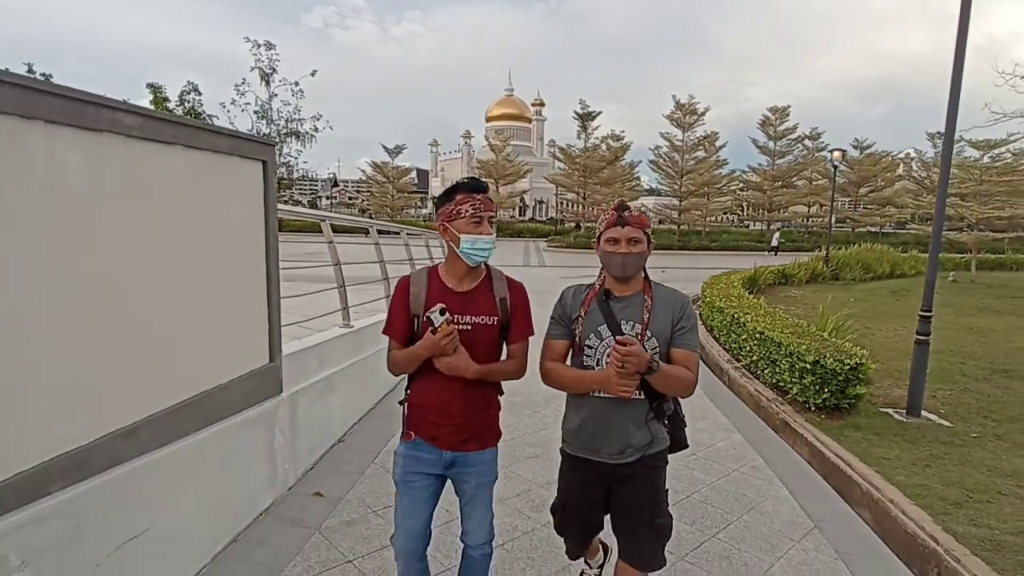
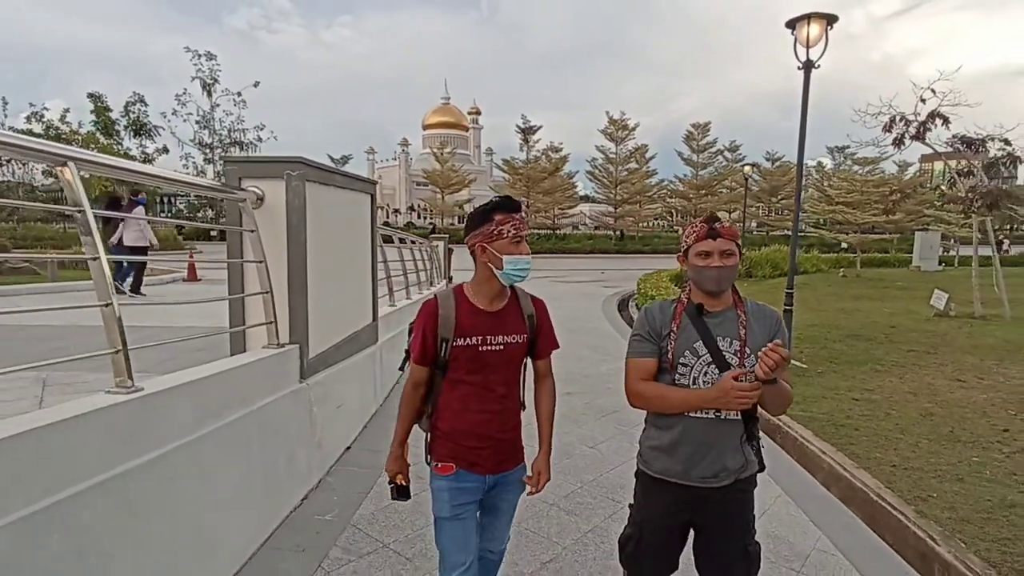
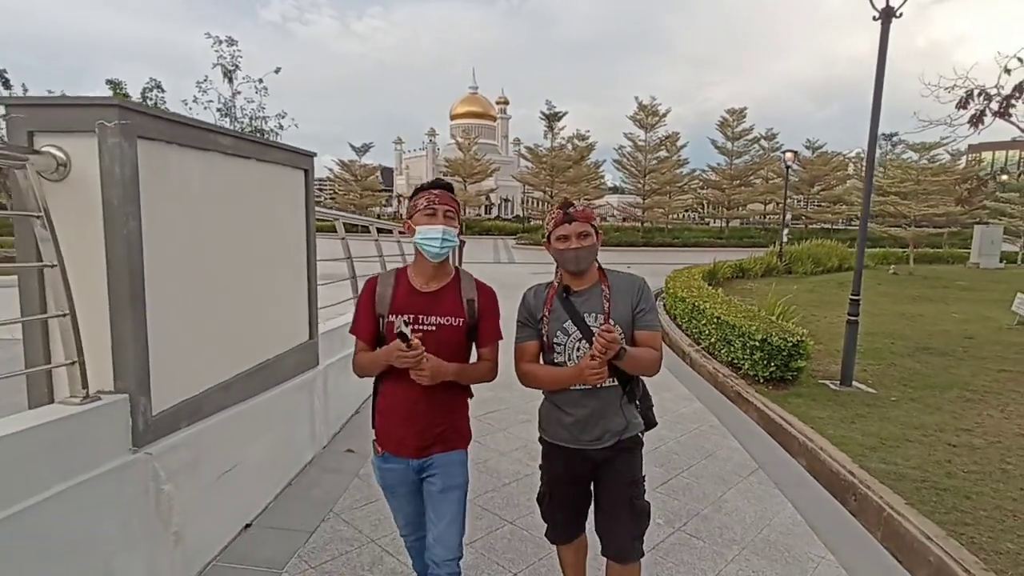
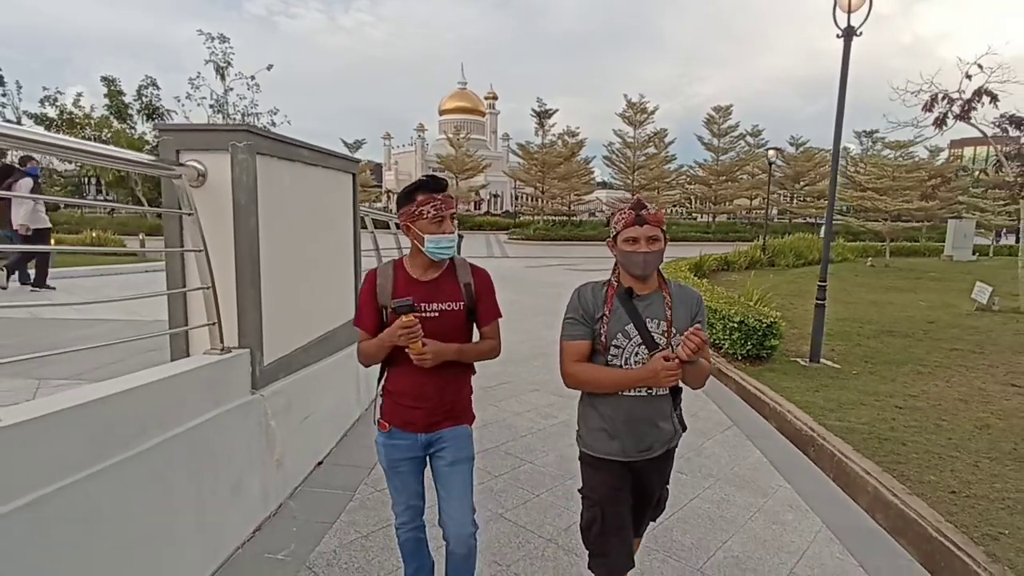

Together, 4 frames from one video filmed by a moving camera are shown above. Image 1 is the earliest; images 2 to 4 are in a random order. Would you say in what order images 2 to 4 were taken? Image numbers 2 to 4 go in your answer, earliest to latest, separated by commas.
3, 4, 2
